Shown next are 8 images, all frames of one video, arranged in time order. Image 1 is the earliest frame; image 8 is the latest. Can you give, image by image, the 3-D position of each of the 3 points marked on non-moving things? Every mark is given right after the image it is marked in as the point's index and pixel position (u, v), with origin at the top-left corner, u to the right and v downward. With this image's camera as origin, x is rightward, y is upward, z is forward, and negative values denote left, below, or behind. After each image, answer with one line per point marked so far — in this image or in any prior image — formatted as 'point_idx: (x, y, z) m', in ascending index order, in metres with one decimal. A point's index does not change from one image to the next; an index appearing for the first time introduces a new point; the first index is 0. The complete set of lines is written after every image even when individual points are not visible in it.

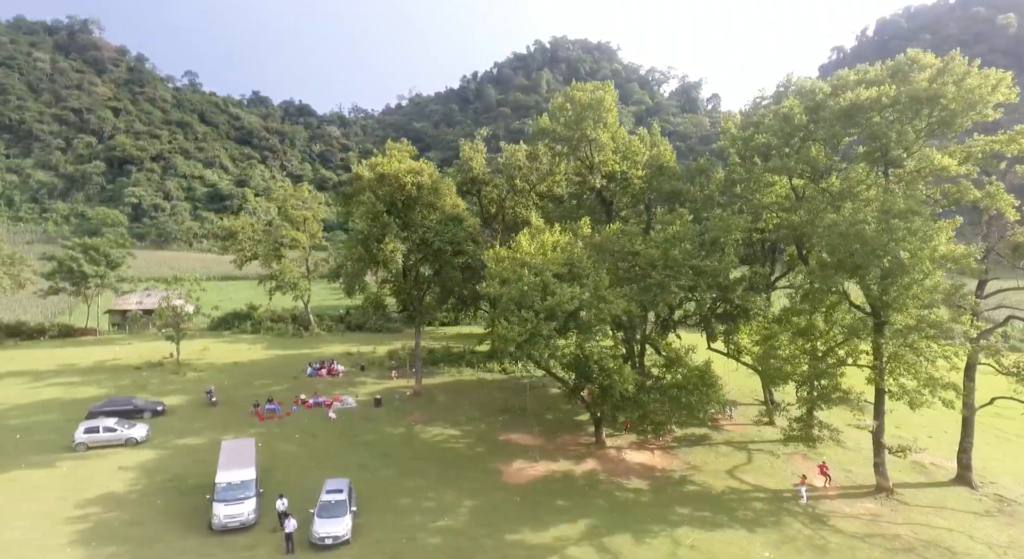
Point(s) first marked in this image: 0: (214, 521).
0: (-9.8, -7.9, +18.7) m
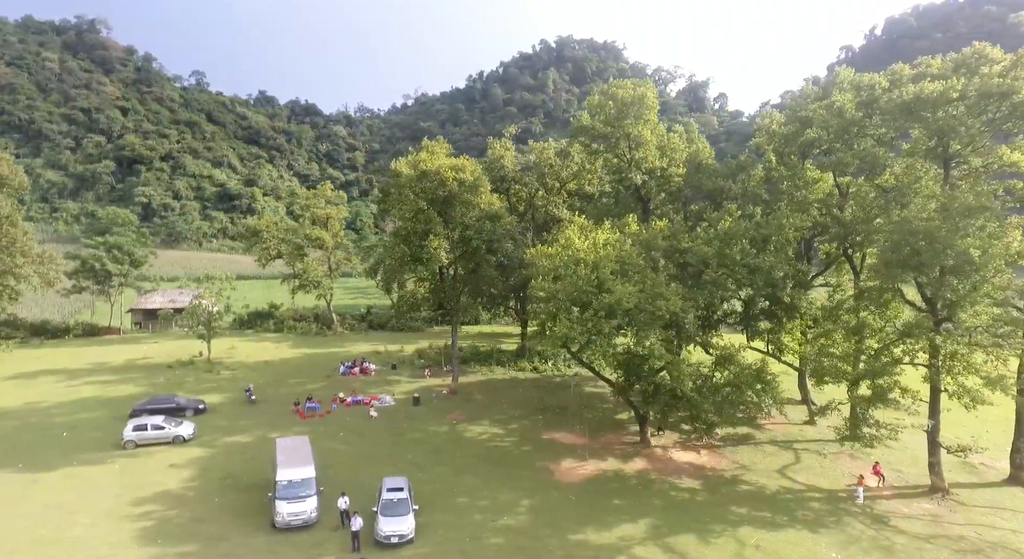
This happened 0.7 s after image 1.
0: (-7.7, -7.8, +18.7) m
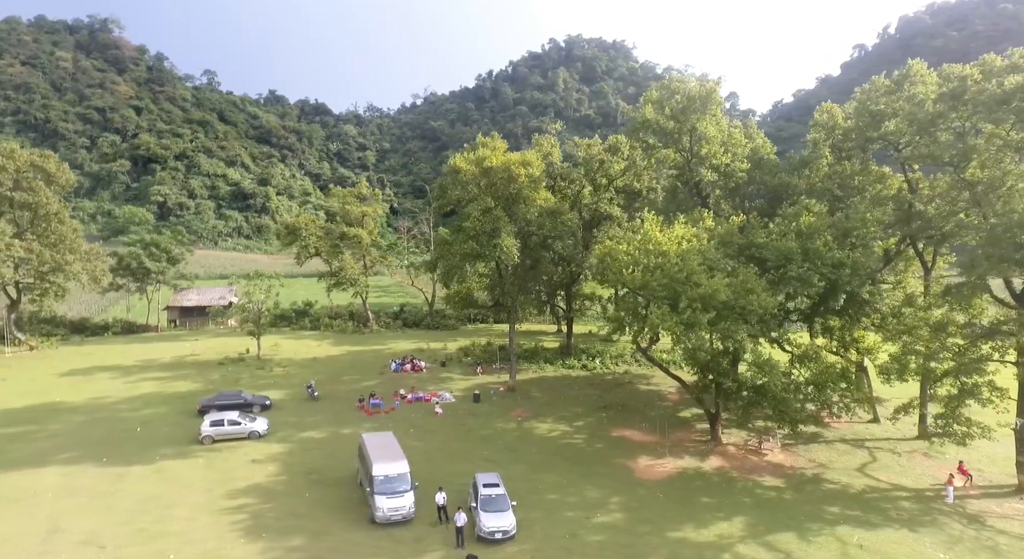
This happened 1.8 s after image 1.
0: (-4.4, -7.7, +18.6) m
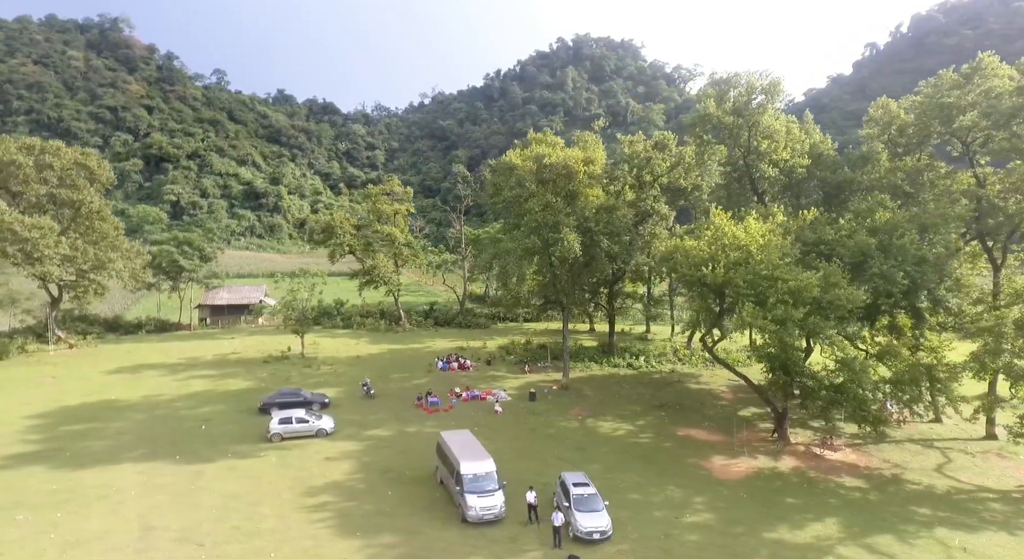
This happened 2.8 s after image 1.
0: (-1.4, -7.5, +18.3) m
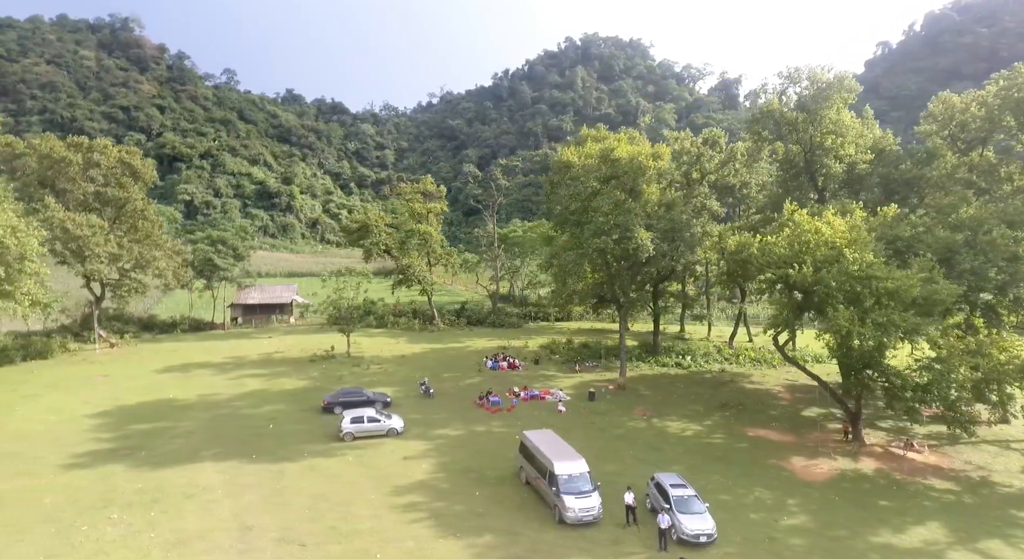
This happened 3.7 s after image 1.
0: (+1.8, -7.4, +17.9) m
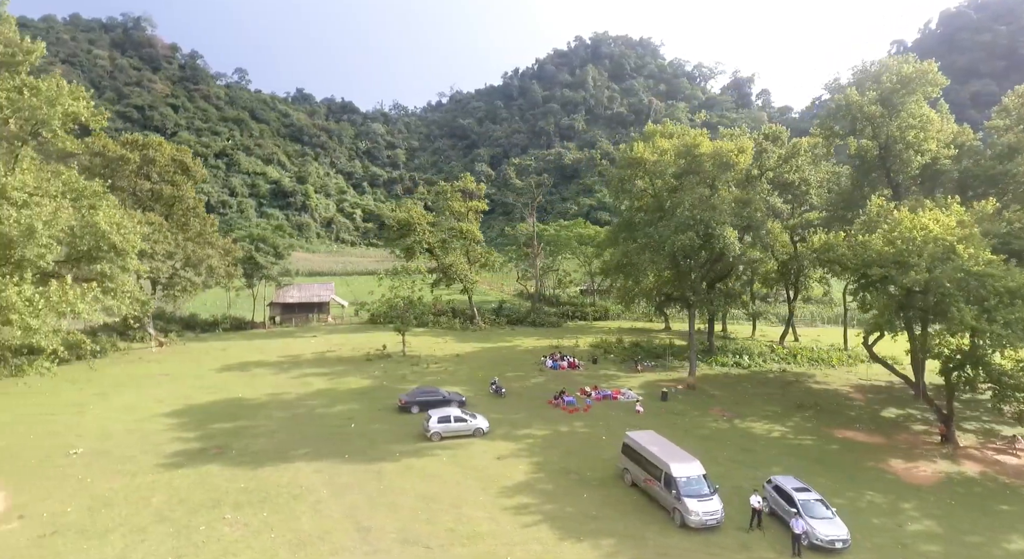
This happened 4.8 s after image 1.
0: (+5.6, -7.3, +17.4) m
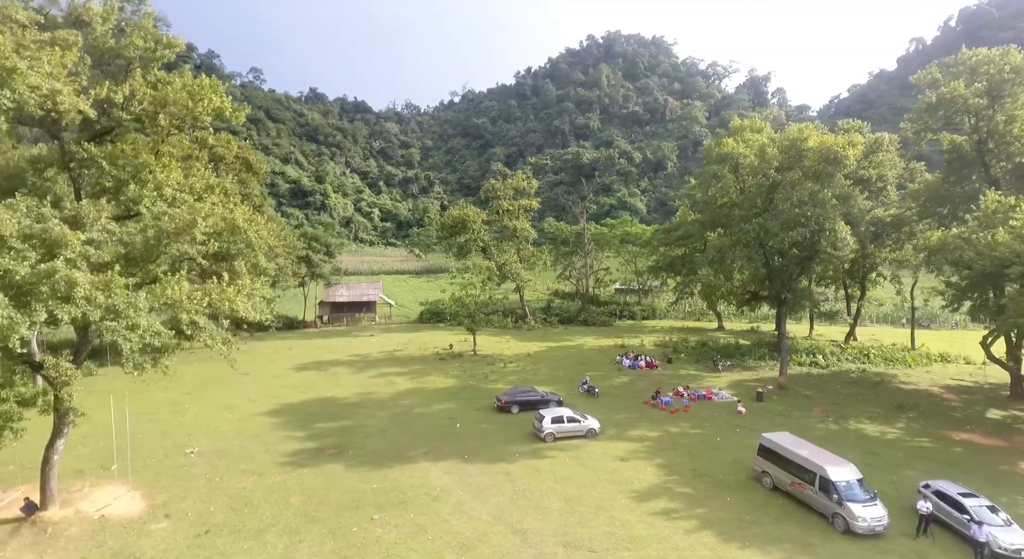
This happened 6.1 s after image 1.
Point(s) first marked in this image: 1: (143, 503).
0: (+10.3, -7.2, +16.8) m
1: (-11.8, -7.2, +18.2) m
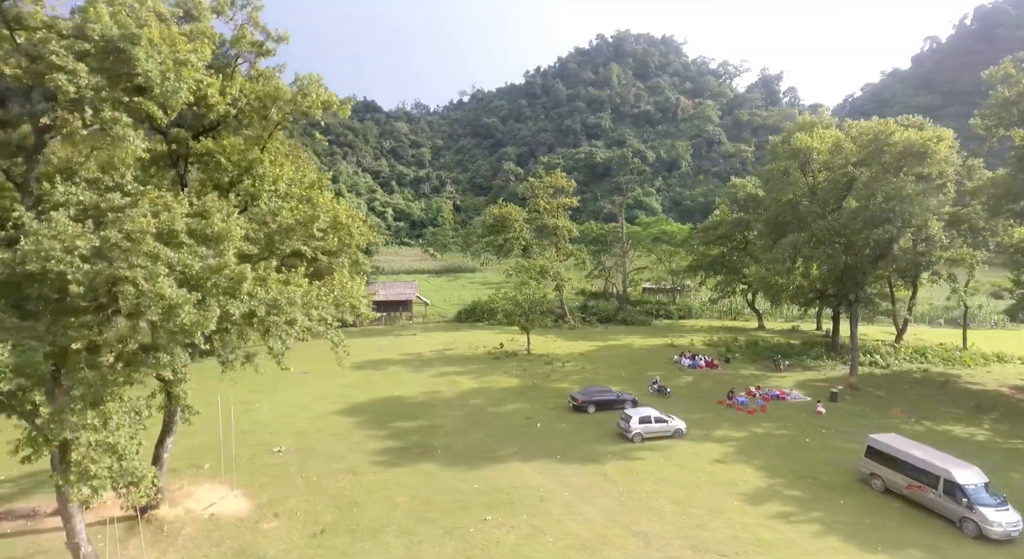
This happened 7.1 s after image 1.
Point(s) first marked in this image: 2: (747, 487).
0: (+13.8, -7.1, +16.3) m
1: (-8.3, -7.0, +17.9) m
2: (+8.0, -7.2, +19.5) m
